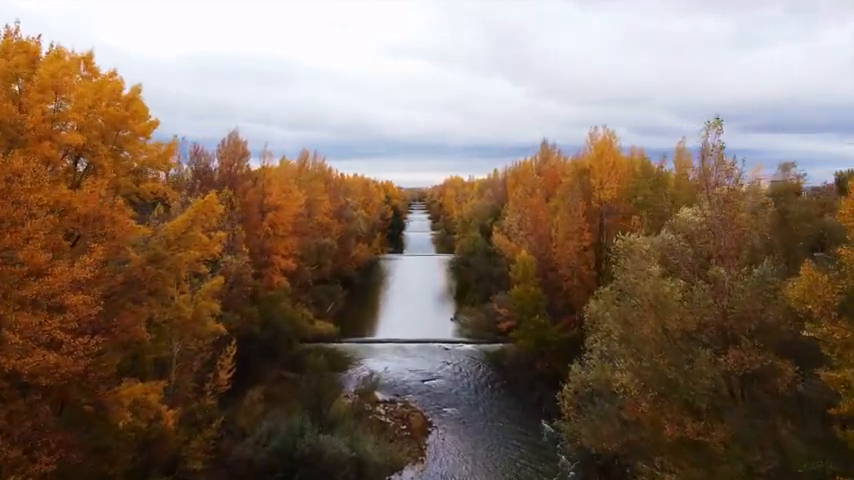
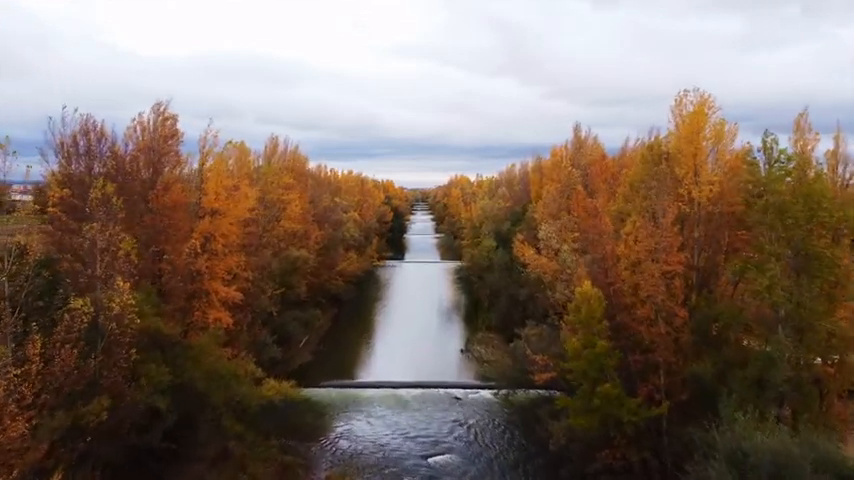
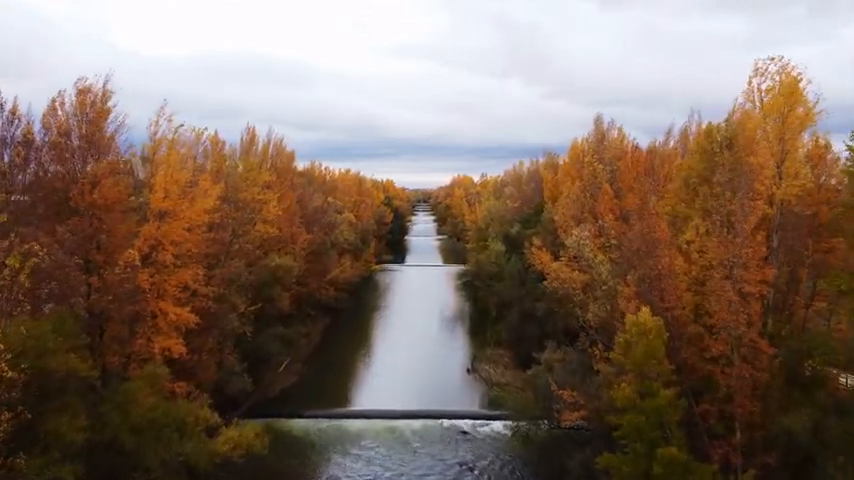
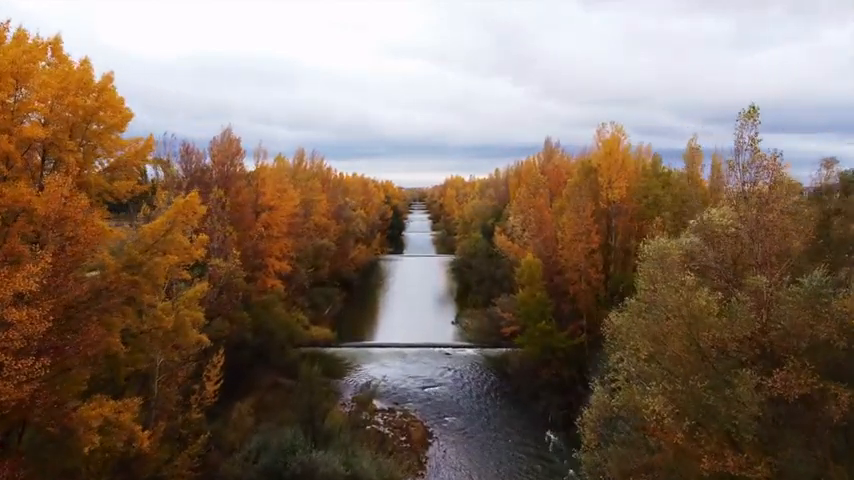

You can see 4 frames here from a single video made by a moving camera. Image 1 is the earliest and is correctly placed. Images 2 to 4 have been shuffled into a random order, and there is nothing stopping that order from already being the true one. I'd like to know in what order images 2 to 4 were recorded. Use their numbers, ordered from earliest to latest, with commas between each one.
4, 2, 3
